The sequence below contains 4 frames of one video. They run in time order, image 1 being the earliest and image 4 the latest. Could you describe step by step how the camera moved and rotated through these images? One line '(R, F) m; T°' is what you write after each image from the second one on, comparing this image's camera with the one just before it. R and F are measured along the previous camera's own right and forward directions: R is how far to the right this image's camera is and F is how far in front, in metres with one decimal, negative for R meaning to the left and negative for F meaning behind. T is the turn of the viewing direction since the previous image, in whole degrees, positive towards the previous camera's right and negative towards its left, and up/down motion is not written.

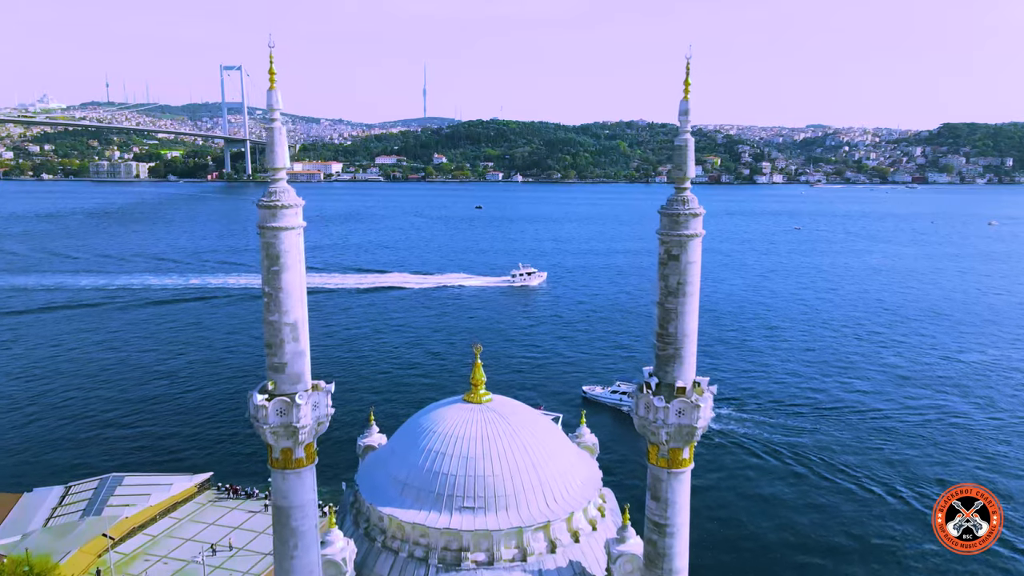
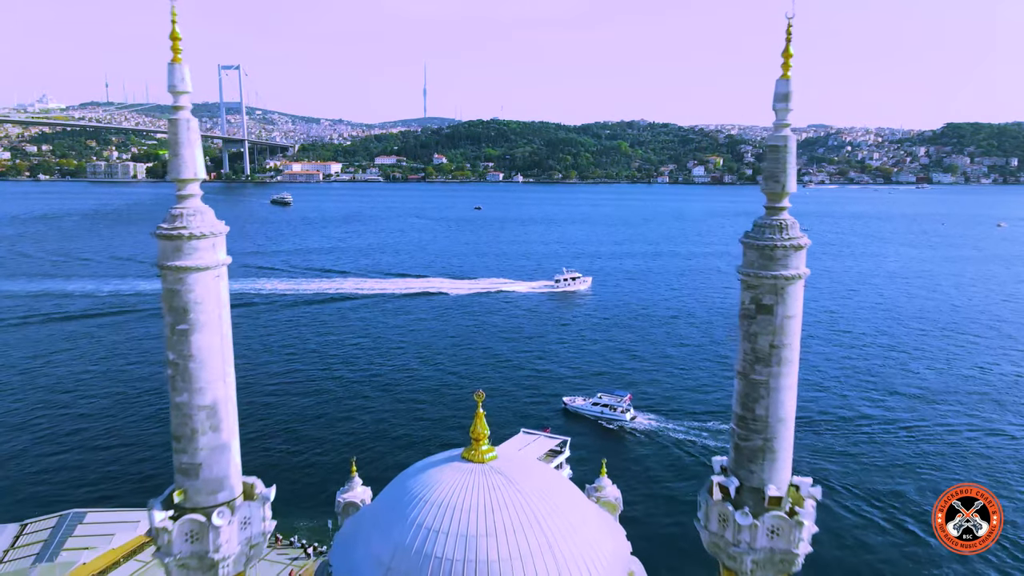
(-0.1, +1.5) m; 0°
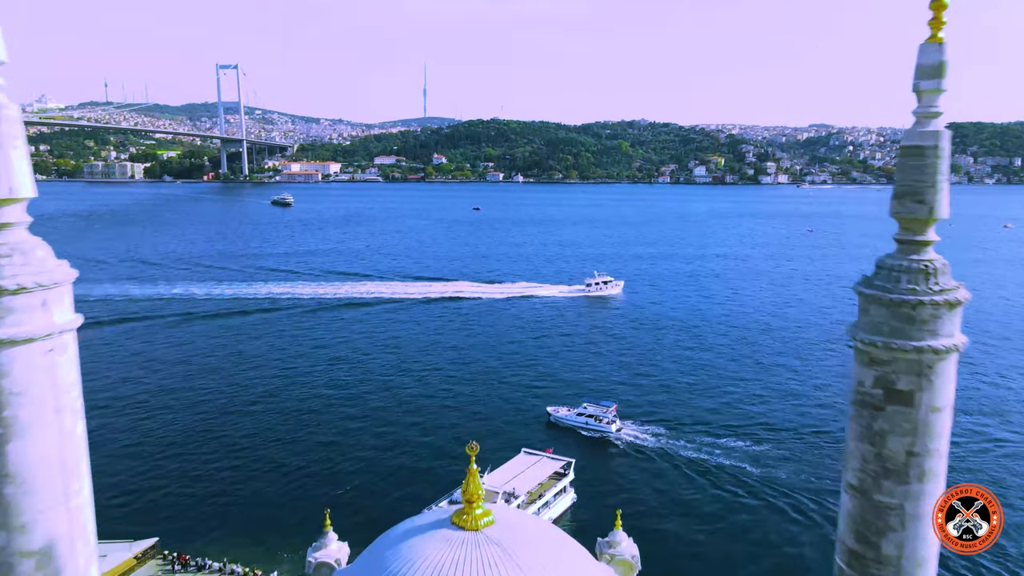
(0.0, +1.2) m; 0°
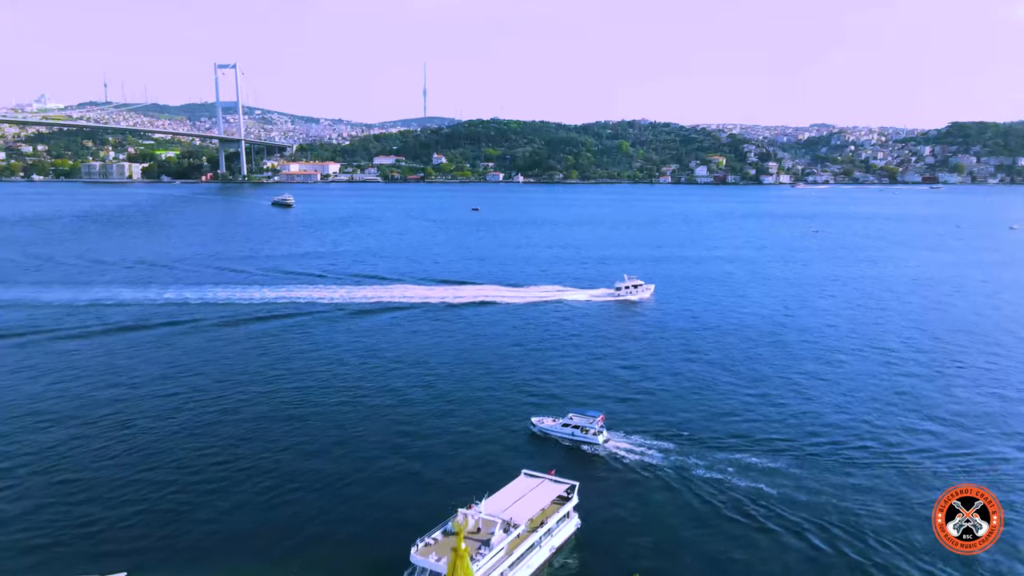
(0.0, +1.0) m; 0°
